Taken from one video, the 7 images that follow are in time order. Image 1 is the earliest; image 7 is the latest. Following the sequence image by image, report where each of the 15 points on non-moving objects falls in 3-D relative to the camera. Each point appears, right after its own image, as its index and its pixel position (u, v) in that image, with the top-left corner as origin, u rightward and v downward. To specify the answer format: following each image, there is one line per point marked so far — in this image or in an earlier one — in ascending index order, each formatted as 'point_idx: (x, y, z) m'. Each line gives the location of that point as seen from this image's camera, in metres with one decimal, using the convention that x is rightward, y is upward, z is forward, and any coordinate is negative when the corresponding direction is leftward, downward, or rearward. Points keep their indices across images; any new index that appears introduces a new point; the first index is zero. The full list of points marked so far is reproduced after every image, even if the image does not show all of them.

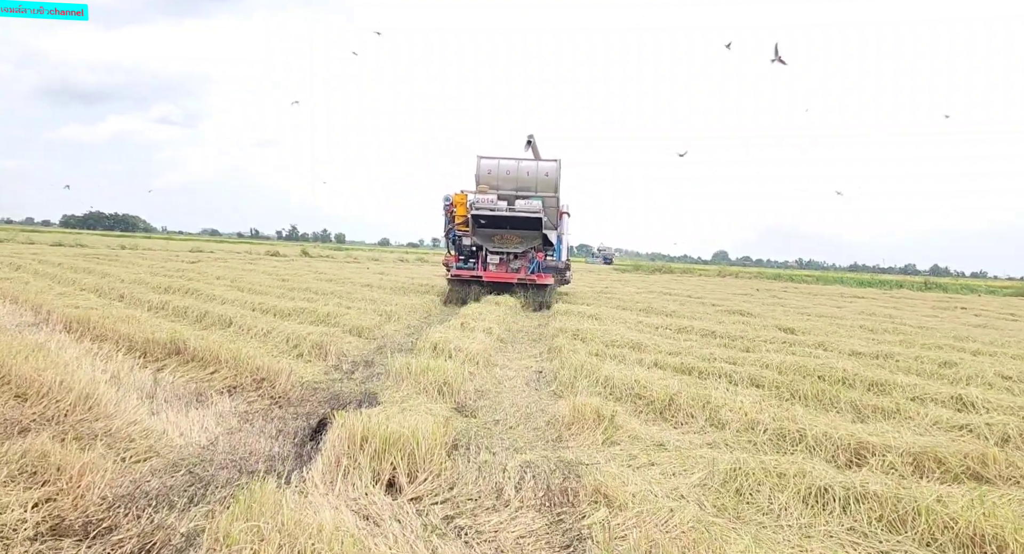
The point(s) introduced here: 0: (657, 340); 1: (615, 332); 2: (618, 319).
0: (+2.8, -1.2, +8.7) m
1: (+2.1, -1.1, +9.5) m
2: (+2.7, -1.1, +11.9) m
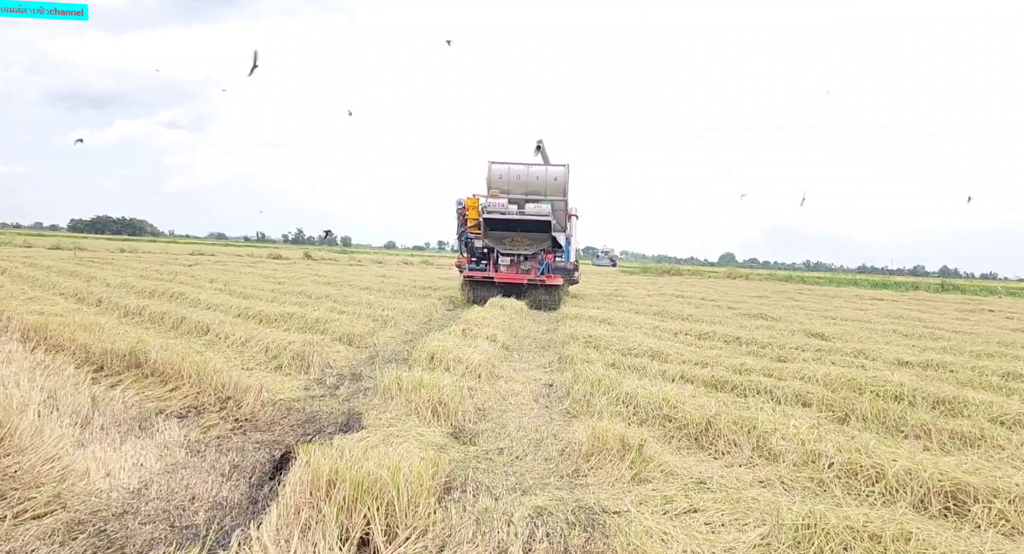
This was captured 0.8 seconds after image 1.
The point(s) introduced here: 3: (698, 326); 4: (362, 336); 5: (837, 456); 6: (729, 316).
0: (+2.8, -1.2, +7.9) m
1: (+2.2, -1.2, +8.6) m
2: (+2.8, -1.1, +11.0) m
3: (+4.3, -1.2, +10.6) m
4: (-2.8, -1.1, +8.6) m
5: (+2.6, -1.5, +3.8) m
6: (+6.2, -1.2, +13.2) m
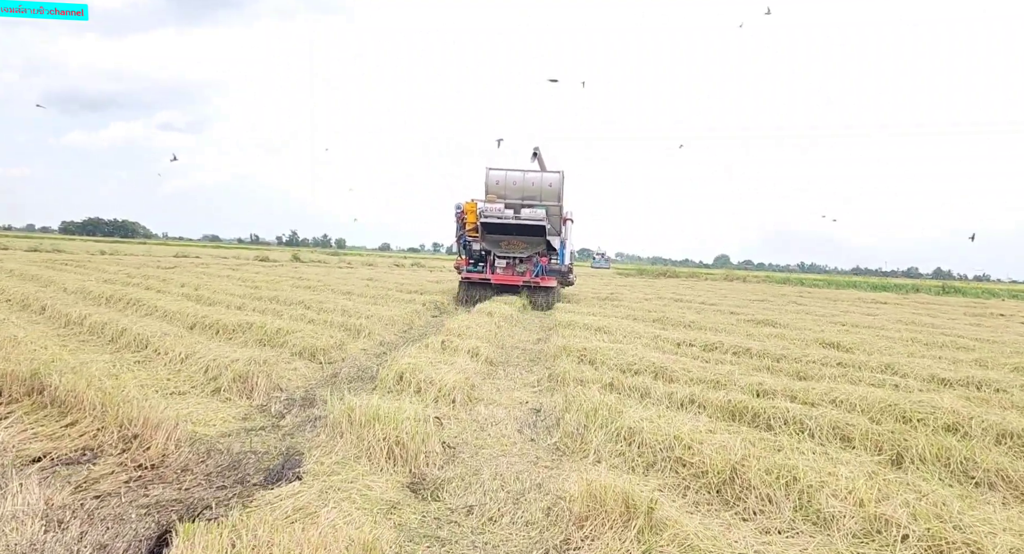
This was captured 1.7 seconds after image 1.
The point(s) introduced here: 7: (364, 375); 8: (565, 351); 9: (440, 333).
0: (+2.6, -1.3, +7.0) m
1: (+2.0, -1.2, +7.7) m
2: (+2.5, -1.2, +10.1) m
3: (+4.0, -1.3, +9.7) m
4: (-3.0, -1.2, +7.6) m
5: (+2.4, -1.5, +2.8) m
6: (+5.9, -1.2, +12.3) m
7: (-2.2, -1.4, +6.7) m
8: (+0.9, -1.3, +8.1) m
9: (-1.5, -1.2, +9.8) m
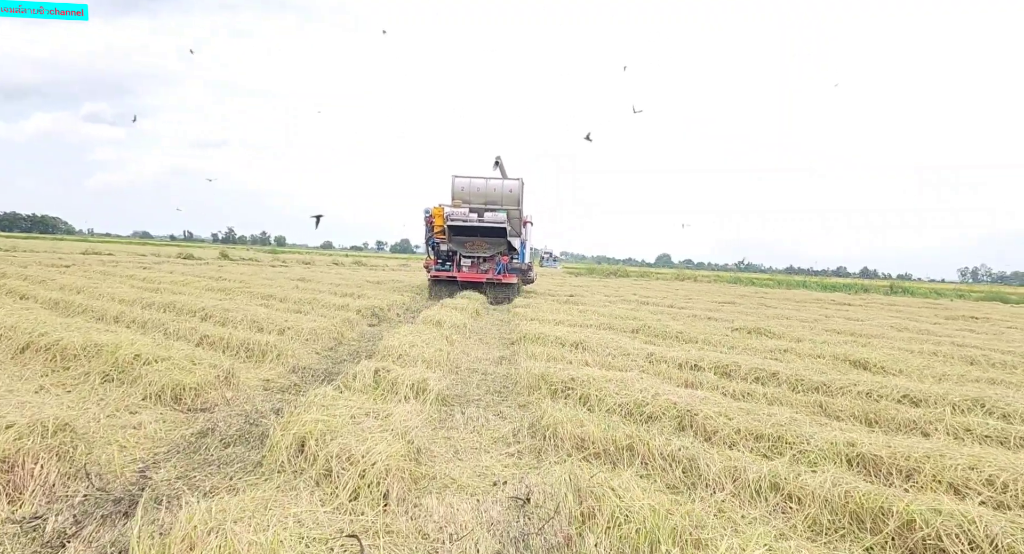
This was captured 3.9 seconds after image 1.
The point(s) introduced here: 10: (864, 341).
0: (+2.2, -1.4, +5.1) m
1: (+1.5, -1.3, +5.7) m
2: (+1.8, -1.3, +8.2) m
3: (+3.3, -1.3, +7.9) m
4: (-3.4, -1.2, +5.1) m
5: (+2.5, -1.6, +1.0) m
6: (+4.9, -1.3, +10.7) m
7: (-2.5, -1.5, +4.3) m
8: (+0.4, -1.4, +6.0) m
9: (-2.2, -1.3, +7.5) m
10: (+7.7, -1.4, +10.1) m
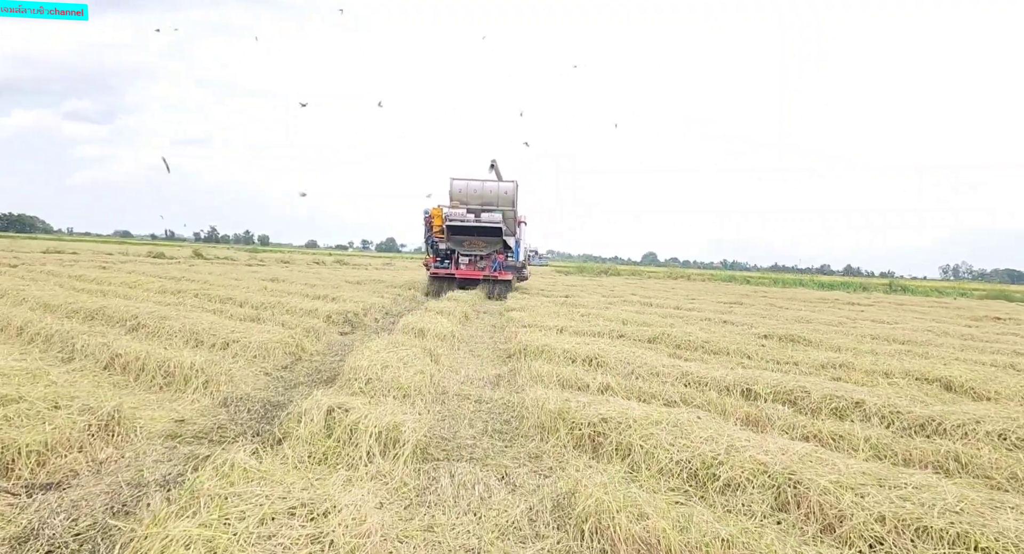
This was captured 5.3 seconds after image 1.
0: (+2.3, -1.4, +3.5) m
1: (+1.6, -1.3, +4.1) m
2: (+1.8, -1.3, +6.6) m
3: (+3.4, -1.3, +6.4) m
4: (-3.3, -1.3, +3.4) m
5: (+2.7, -1.6, -0.6) m
6: (+4.9, -1.3, +9.2) m
7: (-2.4, -1.5, +2.7) m
8: (+0.5, -1.4, +4.4) m
9: (-2.1, -1.3, +5.8) m
10: (+7.7, -1.4, +8.7) m
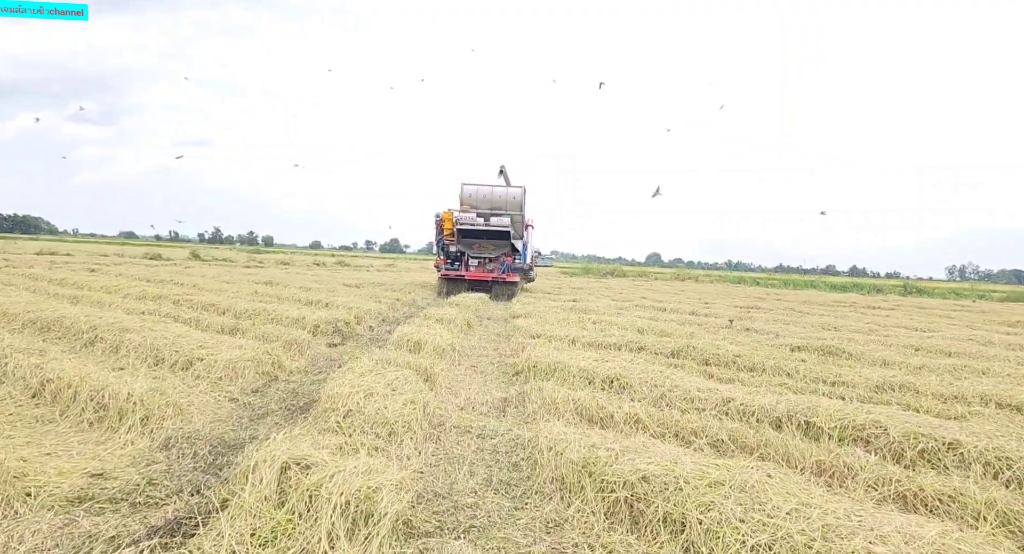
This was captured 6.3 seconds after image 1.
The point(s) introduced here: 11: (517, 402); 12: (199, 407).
0: (+2.4, -1.5, +2.5) m
1: (+1.7, -1.4, +3.1) m
2: (+1.9, -1.4, +5.6) m
3: (+3.5, -1.4, +5.4) m
4: (-3.3, -1.4, +2.4) m
5: (+2.8, -1.7, -1.6) m
6: (+5.0, -1.4, +8.2) m
7: (-2.3, -1.6, +1.7) m
8: (+0.6, -1.5, +3.4) m
9: (-2.0, -1.4, +4.8) m
10: (+7.8, -1.5, +7.7) m
11: (+0.1, -1.6, +5.8) m
12: (-3.4, -1.4, +5.1) m
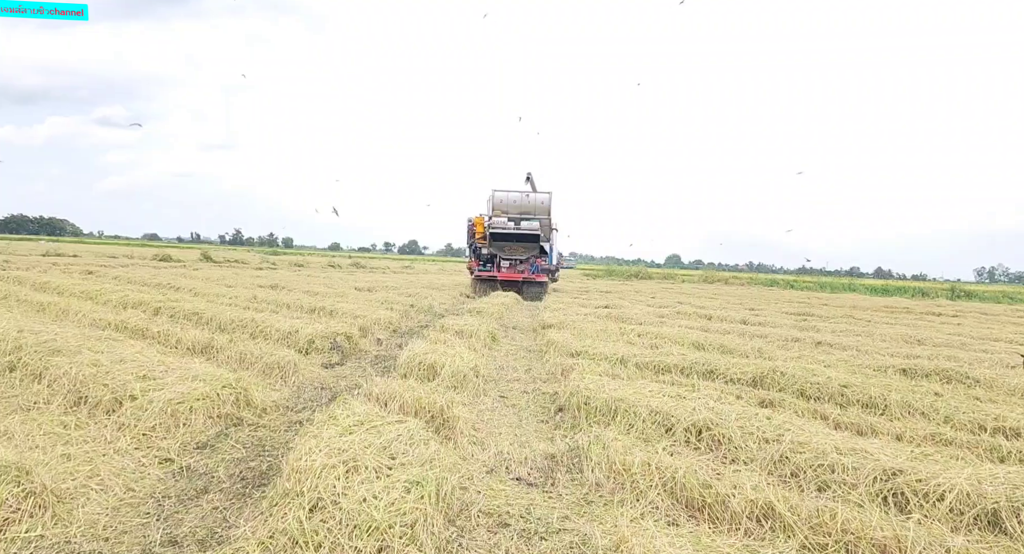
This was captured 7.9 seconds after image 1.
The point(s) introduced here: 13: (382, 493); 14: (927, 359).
0: (+2.7, -1.5, +0.7) m
1: (+2.1, -1.5, +1.3) m
2: (+2.4, -1.5, +3.8) m
3: (+3.9, -1.5, +3.5) m
4: (-2.9, -1.4, +0.7) m
5: (+3.0, -1.8, -3.5) m
6: (+5.5, -1.5, +6.3) m
7: (-2.0, -1.7, 0.0) m
8: (+1.0, -1.6, +1.6) m
9: (-1.6, -1.5, +3.1) m
10: (+8.3, -1.6, +5.6) m
11: (+0.5, -1.6, +4.0) m
12: (-3.0, -1.4, +3.4) m
13: (-0.8, -1.4, +3.1) m
14: (+7.9, -1.6, +8.8) m
